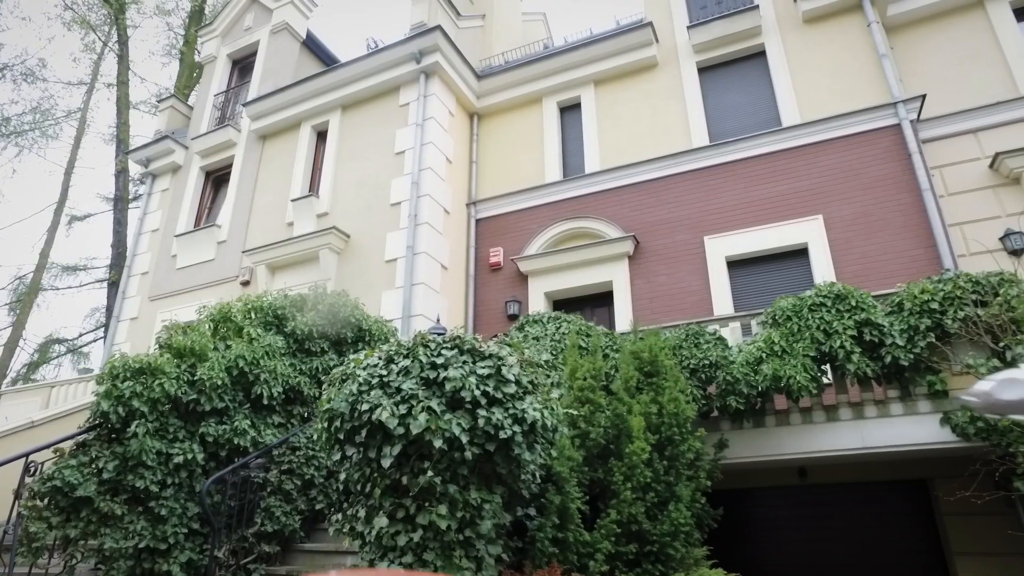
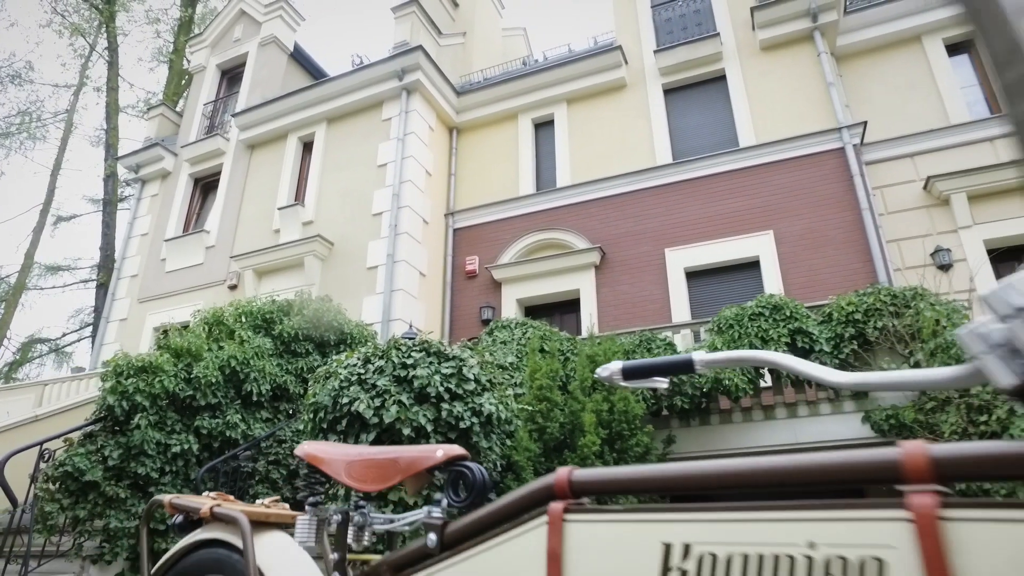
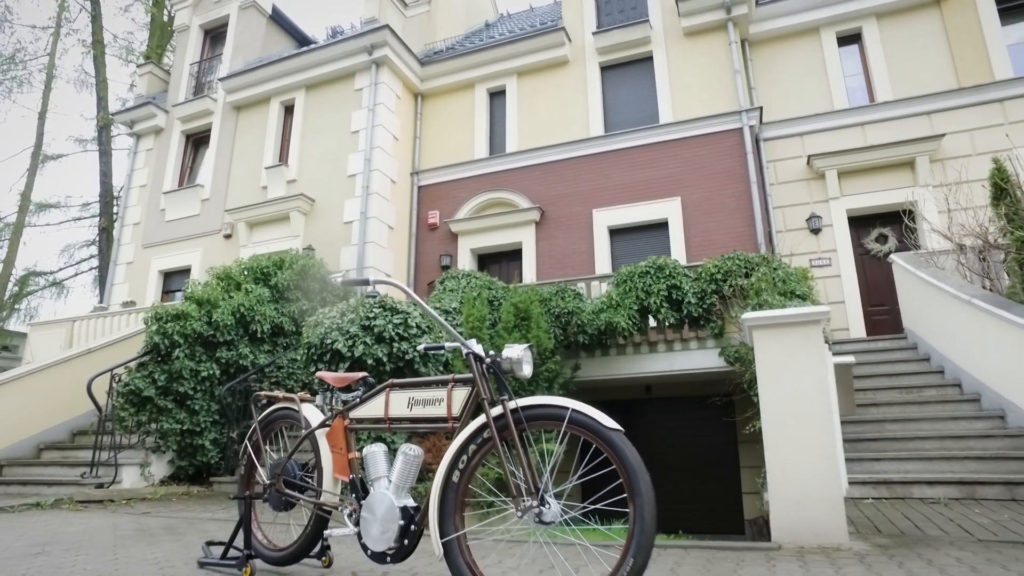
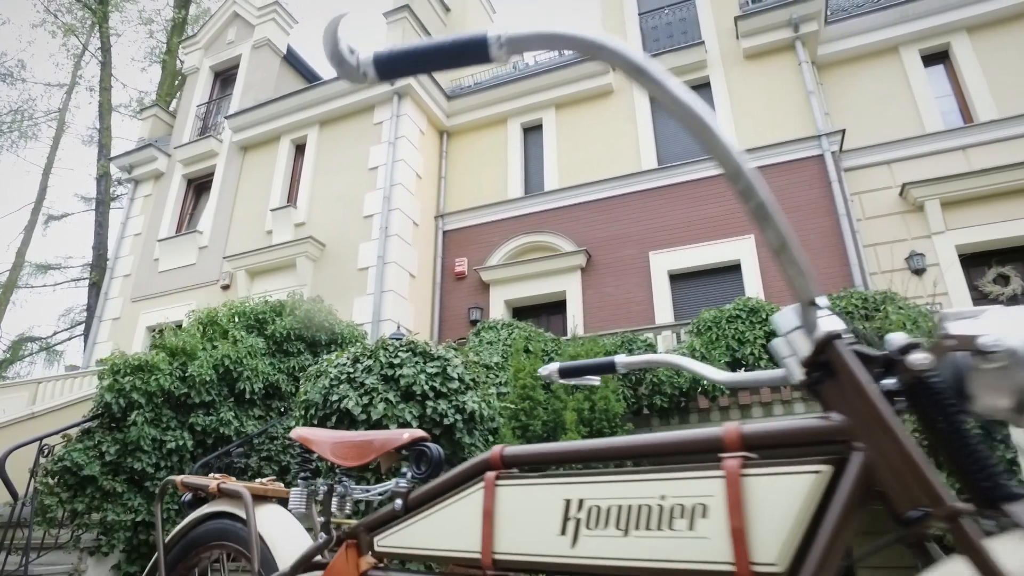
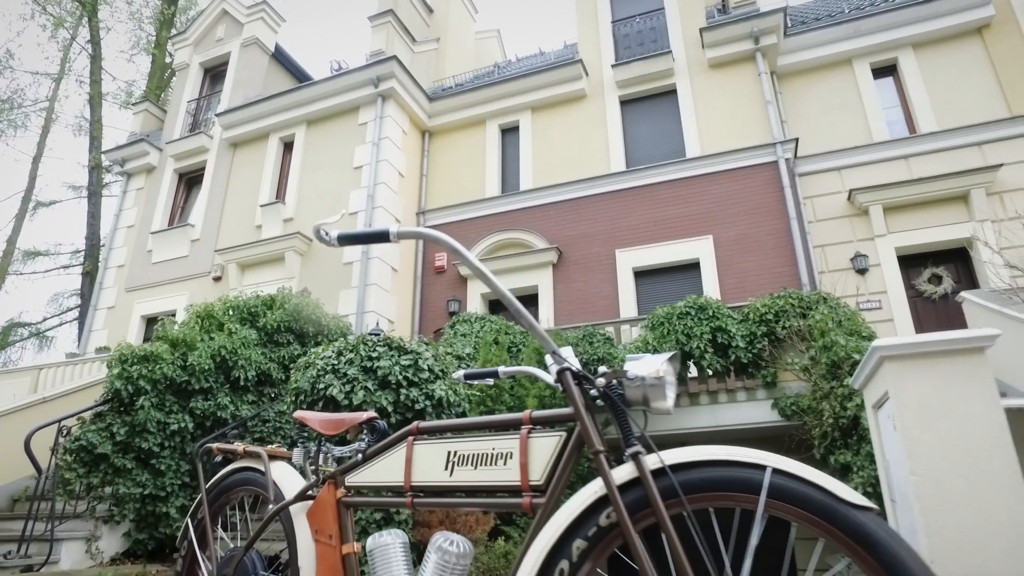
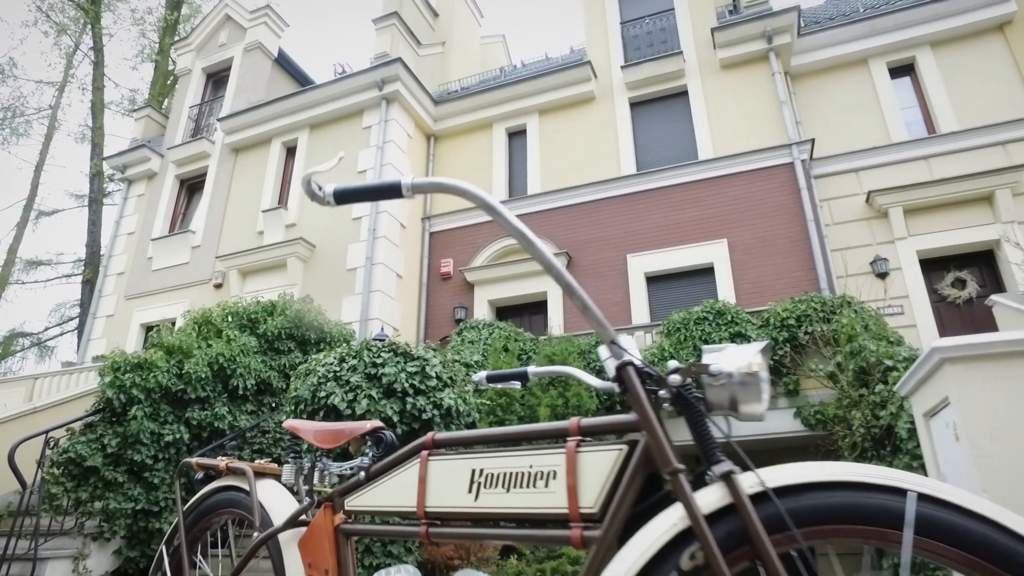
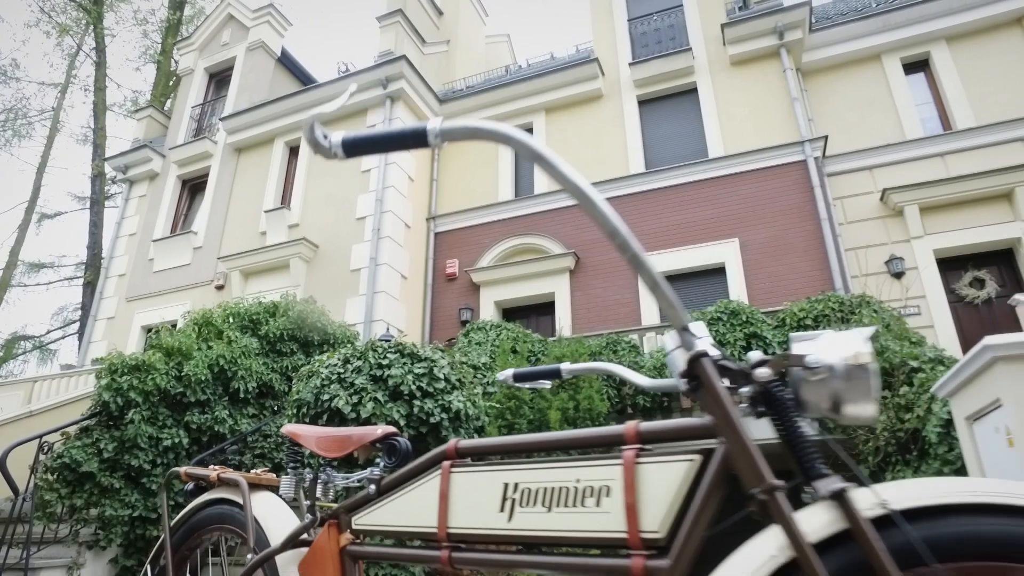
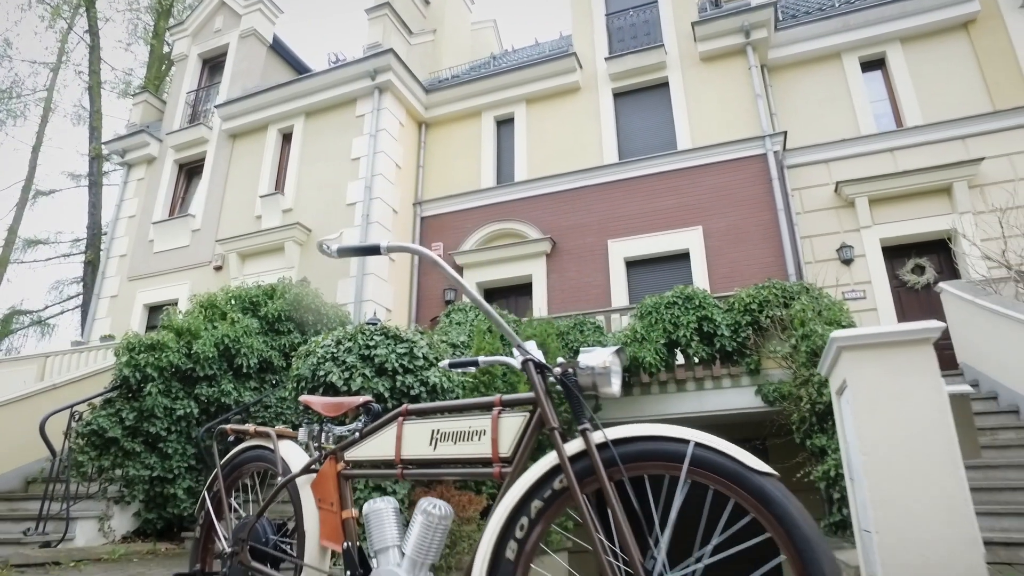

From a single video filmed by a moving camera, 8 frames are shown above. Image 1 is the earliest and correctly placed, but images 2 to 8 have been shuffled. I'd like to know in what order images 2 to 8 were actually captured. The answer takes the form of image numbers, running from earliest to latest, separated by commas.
2, 4, 7, 6, 5, 8, 3
